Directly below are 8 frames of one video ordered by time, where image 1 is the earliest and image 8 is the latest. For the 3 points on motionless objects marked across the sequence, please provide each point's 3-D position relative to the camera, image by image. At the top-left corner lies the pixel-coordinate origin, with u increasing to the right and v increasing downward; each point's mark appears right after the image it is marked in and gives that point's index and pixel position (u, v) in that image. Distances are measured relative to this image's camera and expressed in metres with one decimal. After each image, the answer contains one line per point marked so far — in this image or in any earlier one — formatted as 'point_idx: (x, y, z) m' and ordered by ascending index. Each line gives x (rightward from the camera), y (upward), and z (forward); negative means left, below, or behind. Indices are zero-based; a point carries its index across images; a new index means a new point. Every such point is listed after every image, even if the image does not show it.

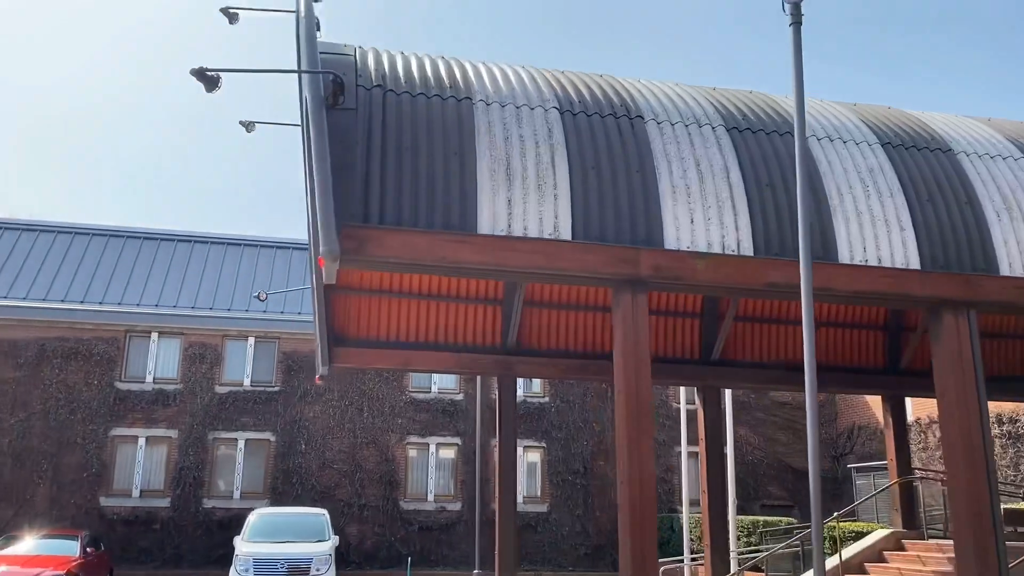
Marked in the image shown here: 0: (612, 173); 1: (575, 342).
0: (+1.0, +1.1, +8.5) m
1: (+0.9, -0.9, +14.1) m
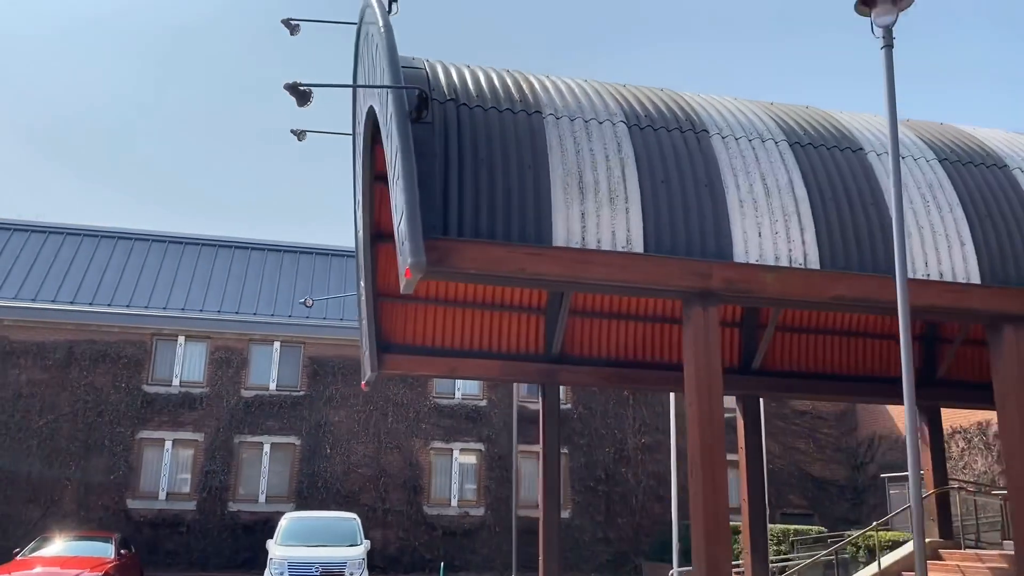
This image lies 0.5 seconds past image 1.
0: (+1.6, +1.0, +8.7) m
1: (+1.6, -1.0, +14.2) m
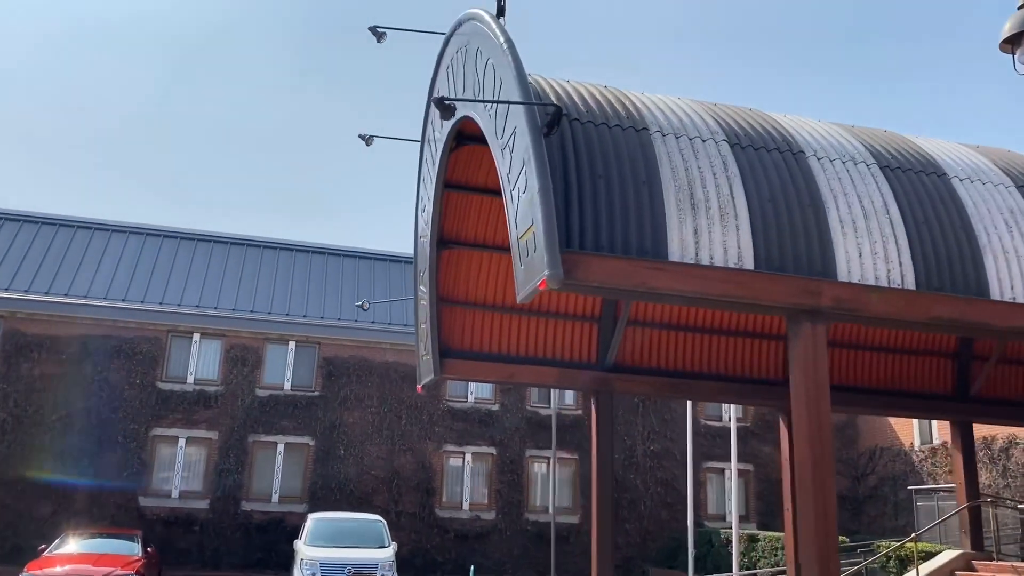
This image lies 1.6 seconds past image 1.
0: (+2.7, +0.8, +9.0) m
1: (+2.4, -1.2, +14.5) m
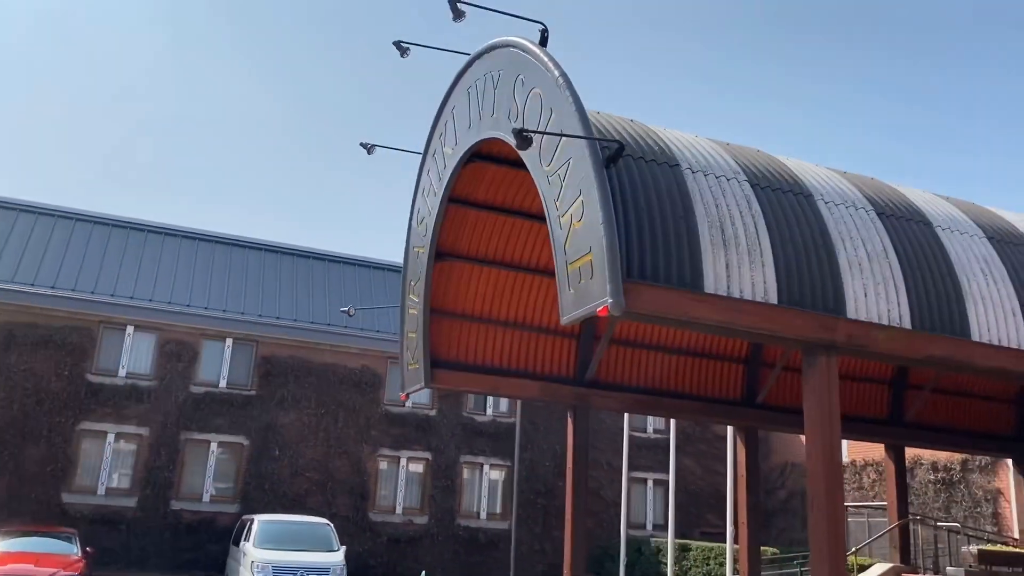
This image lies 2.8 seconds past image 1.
0: (+3.2, +0.4, +9.7) m
1: (+2.0, -1.5, +15.1) m
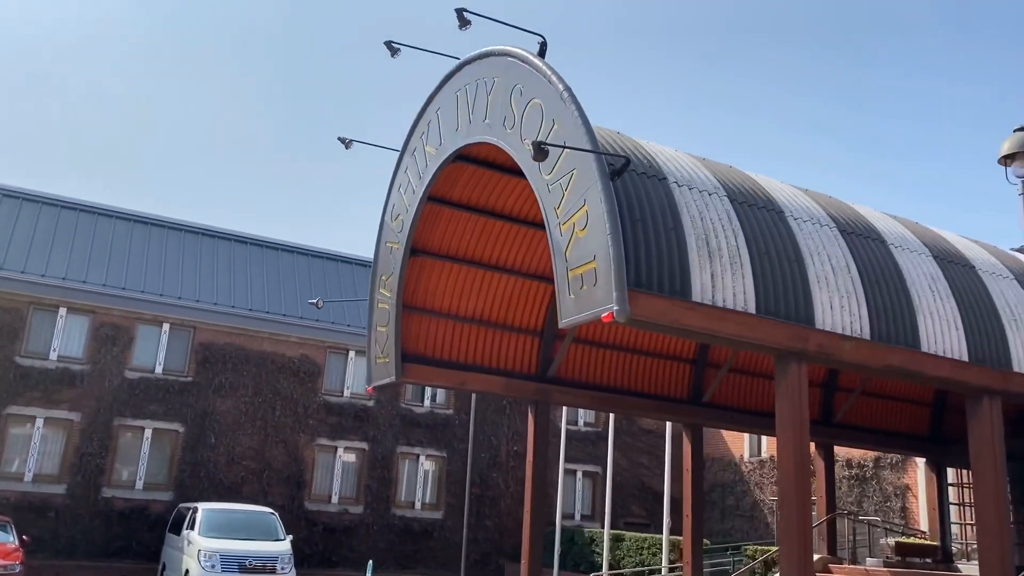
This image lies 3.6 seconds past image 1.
0: (+3.1, +0.3, +10.4) m
1: (+1.4, -1.5, +15.7) m
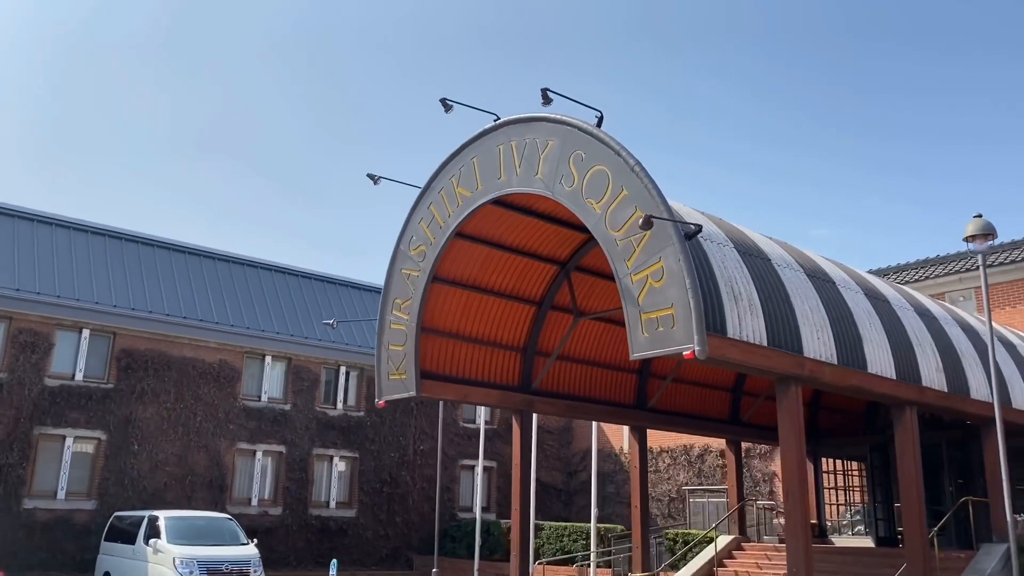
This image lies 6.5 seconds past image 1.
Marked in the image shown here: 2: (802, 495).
0: (+3.8, -0.2, +13.0) m
1: (+1.0, -2.0, +17.8) m
2: (+4.0, -2.8, +12.2) m
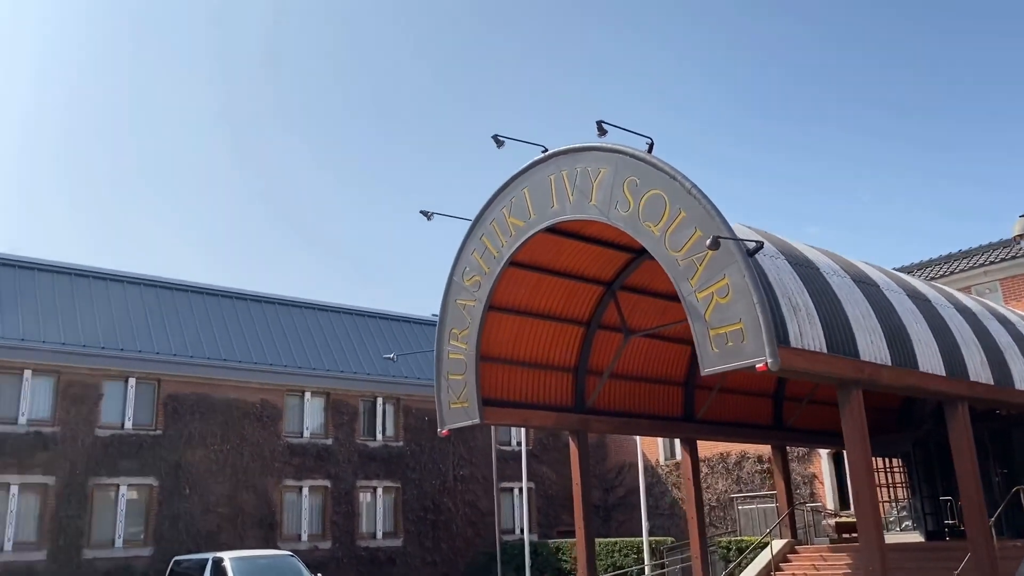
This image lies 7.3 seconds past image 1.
0: (+4.8, -0.3, +13.4) m
1: (+2.0, -2.4, +18.2) m
2: (+5.1, -2.9, +12.5) m
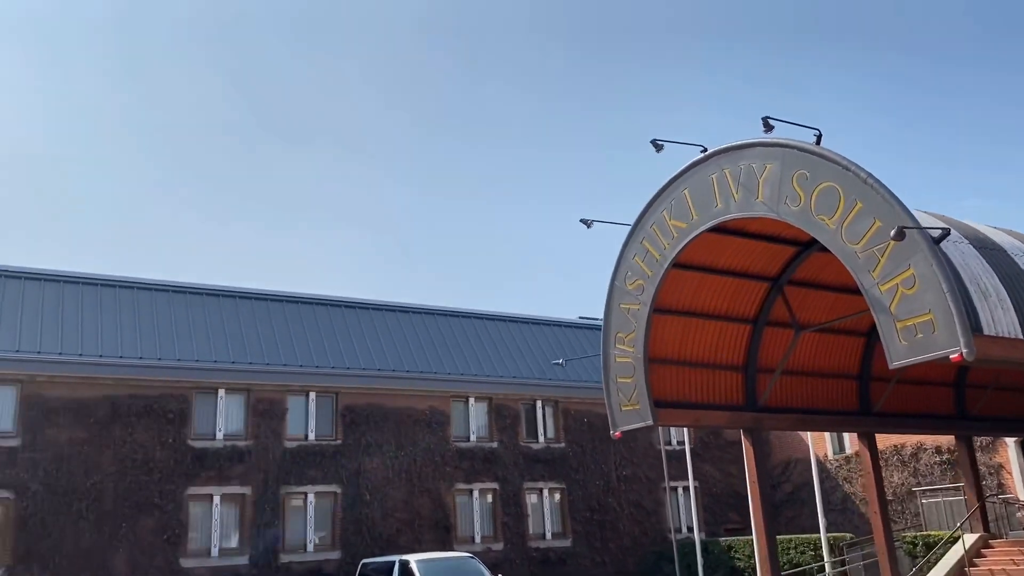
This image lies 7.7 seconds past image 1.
0: (+7.3, -0.1, +12.8) m
1: (+5.5, -2.3, +17.9) m
2: (+7.6, -2.6, +11.9) m
